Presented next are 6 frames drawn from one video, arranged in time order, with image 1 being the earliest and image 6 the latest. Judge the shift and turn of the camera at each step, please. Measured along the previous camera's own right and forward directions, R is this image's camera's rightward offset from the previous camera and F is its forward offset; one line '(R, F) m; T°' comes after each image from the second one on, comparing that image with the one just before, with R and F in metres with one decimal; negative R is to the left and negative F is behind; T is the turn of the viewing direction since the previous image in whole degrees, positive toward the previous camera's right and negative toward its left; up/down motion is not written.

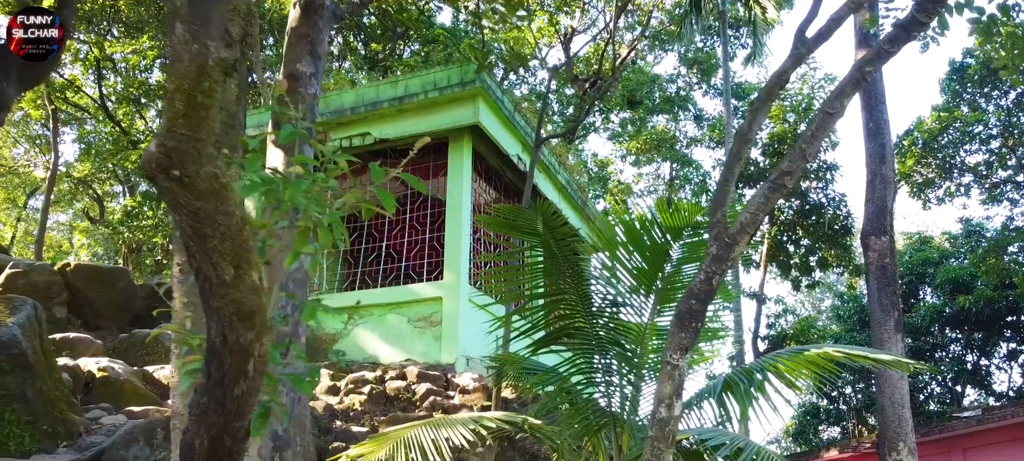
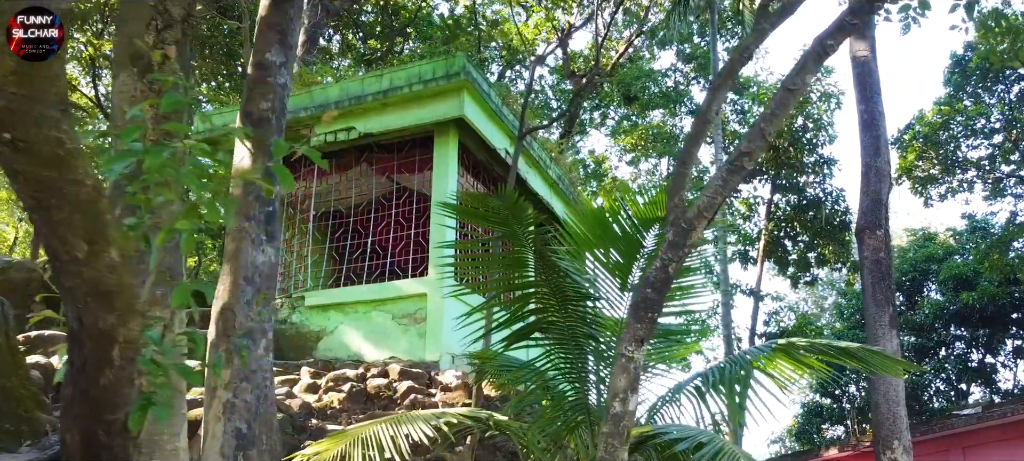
(+0.2, +0.2) m; -1°
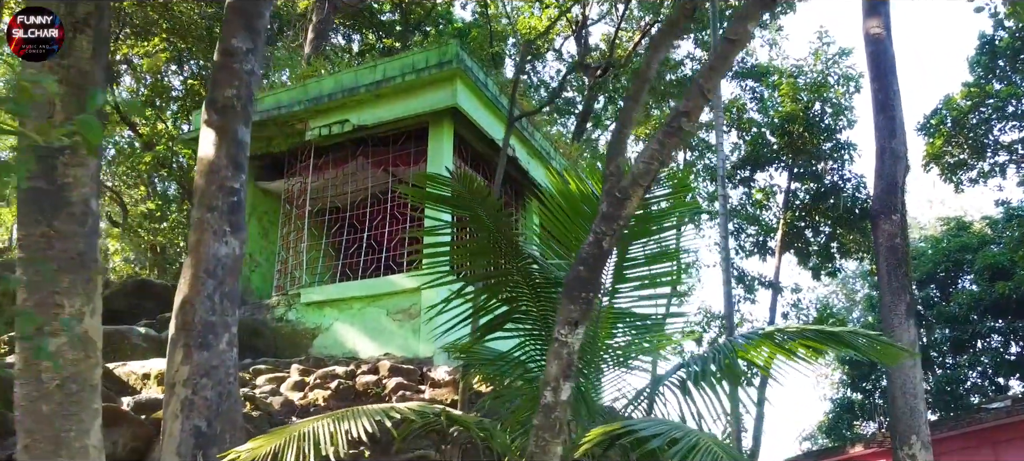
(+0.4, +0.3) m; -2°
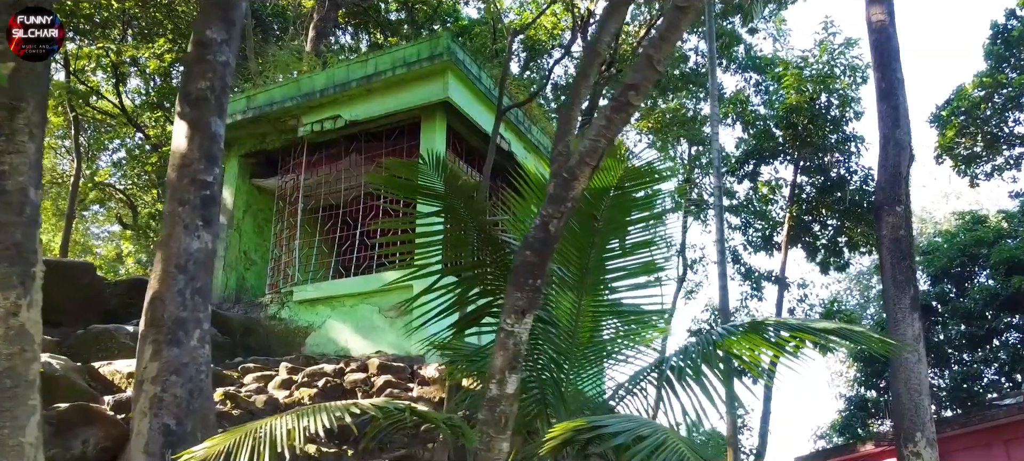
(+0.2, +0.1) m; -1°
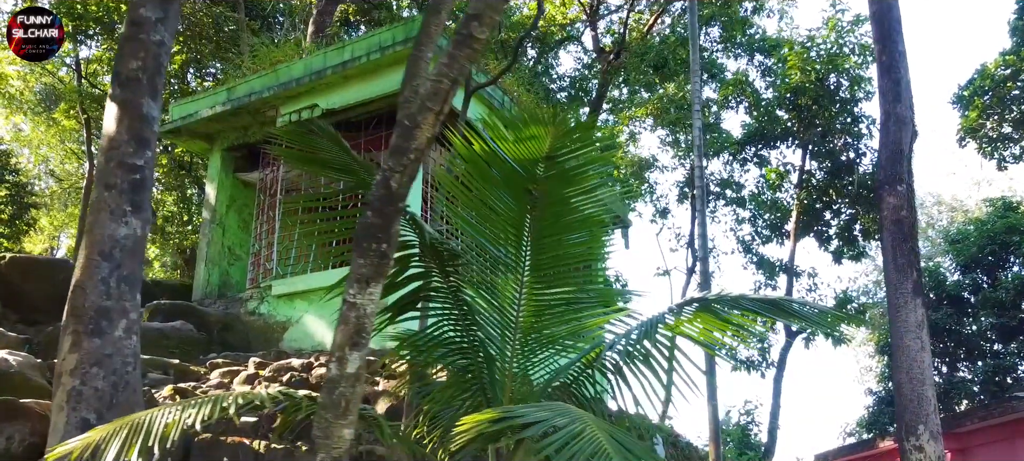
(+0.5, +0.3) m; -2°
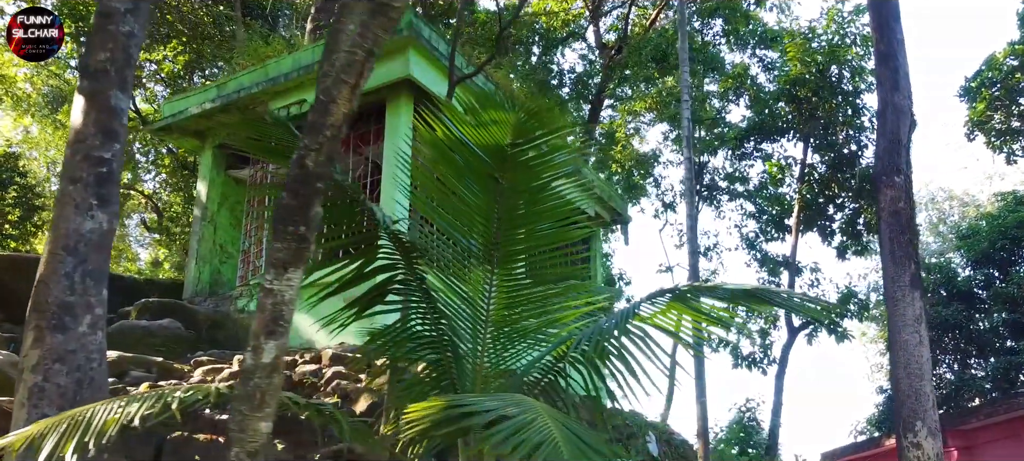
(+0.2, +0.1) m; -1°
